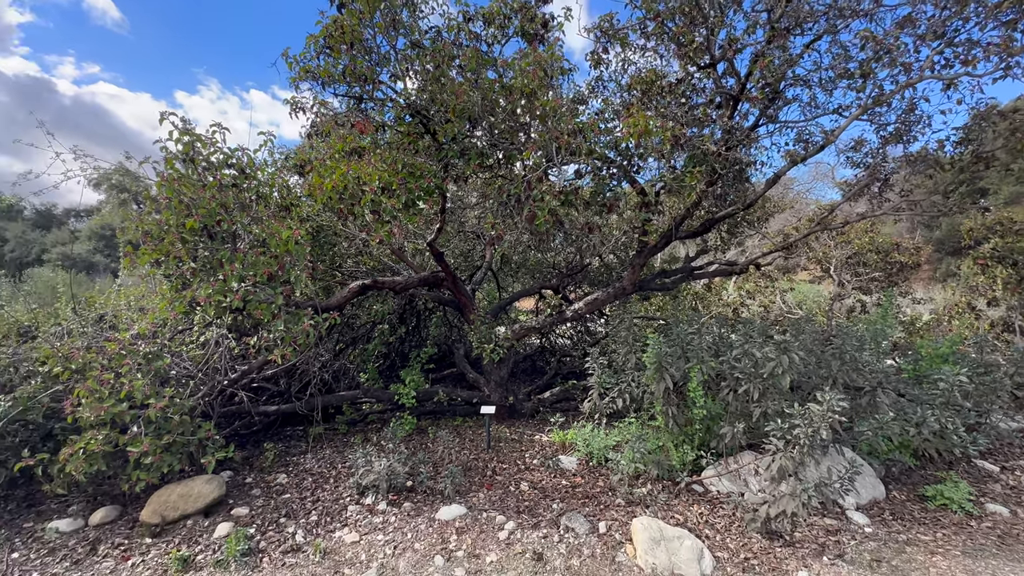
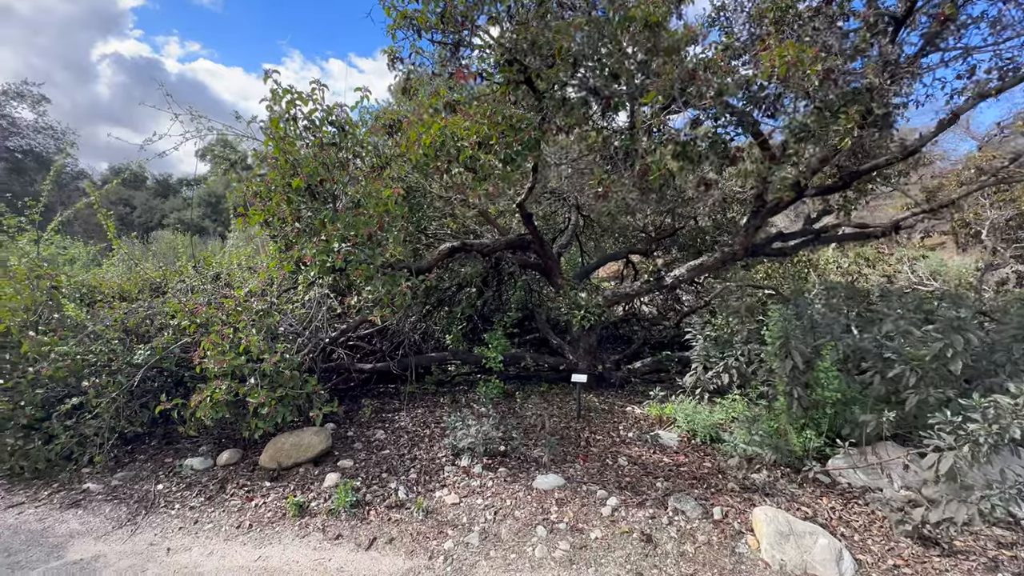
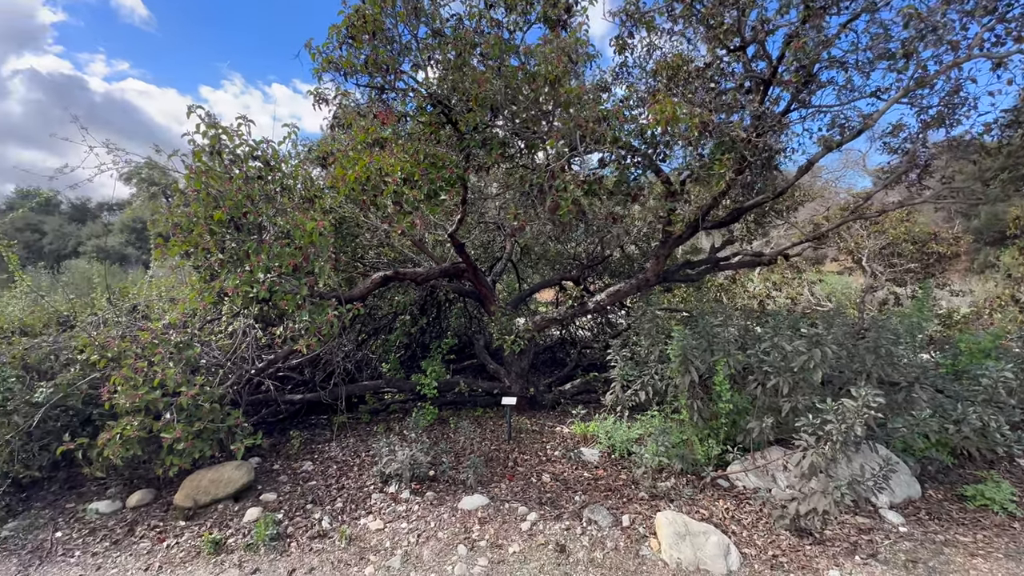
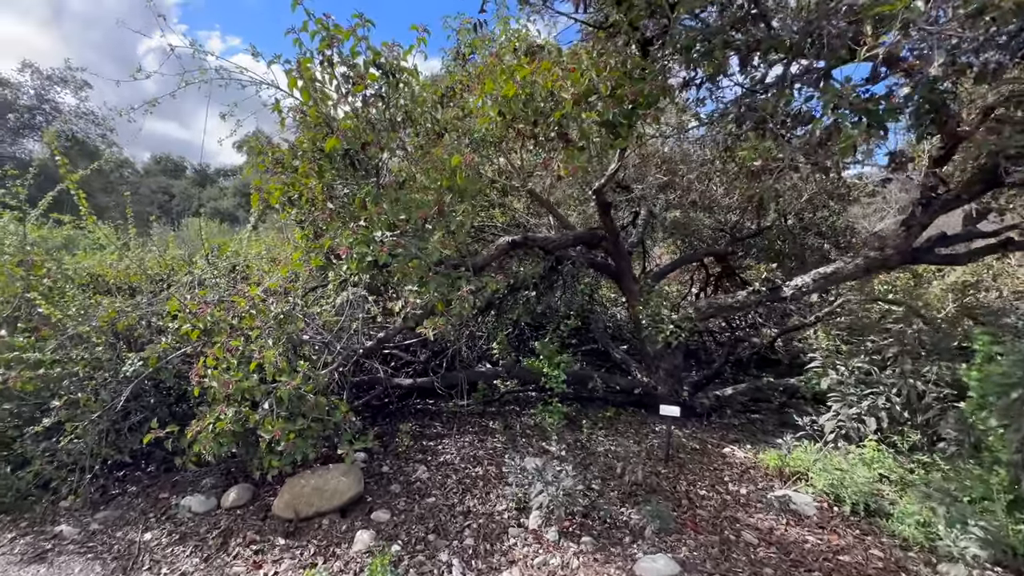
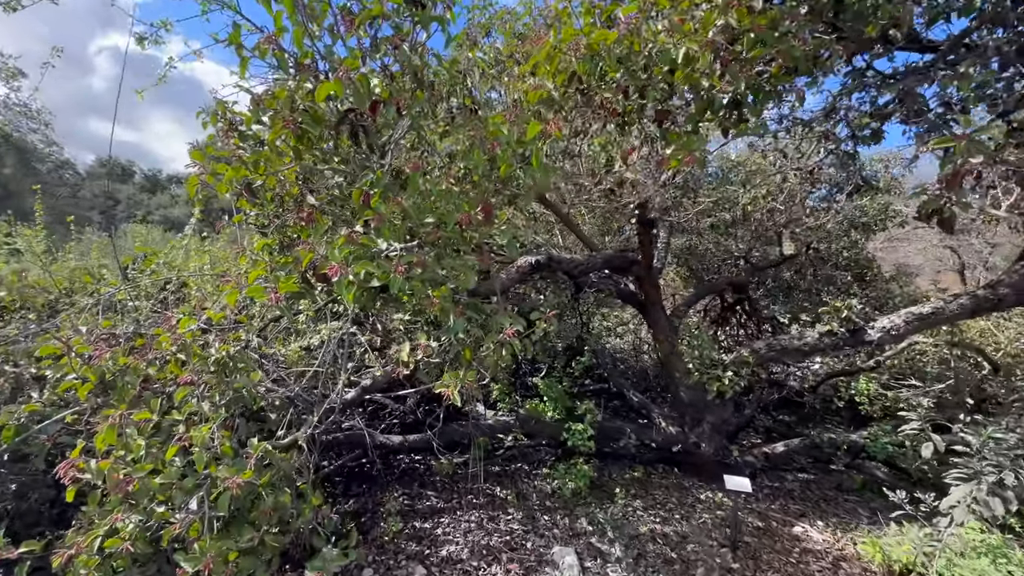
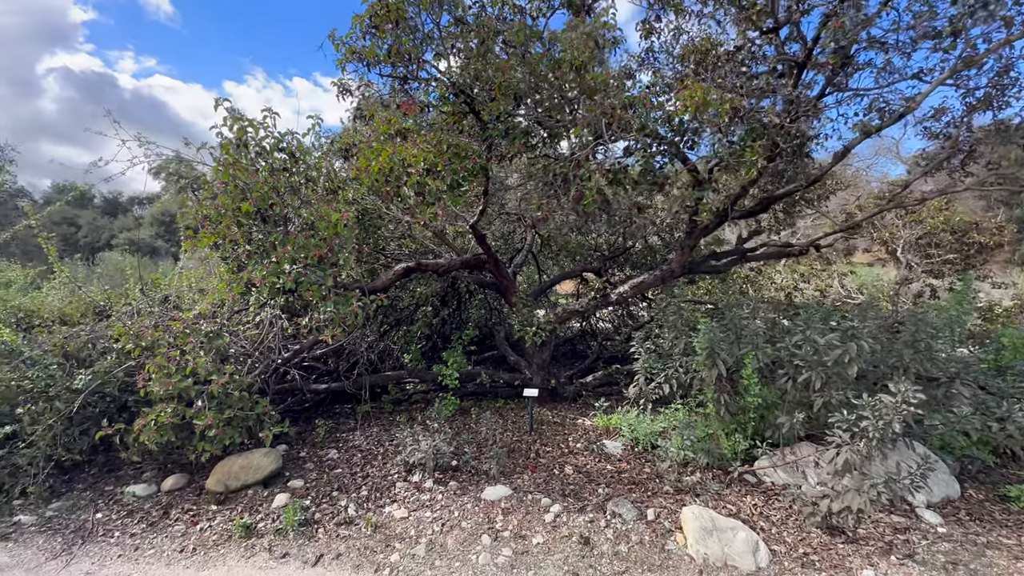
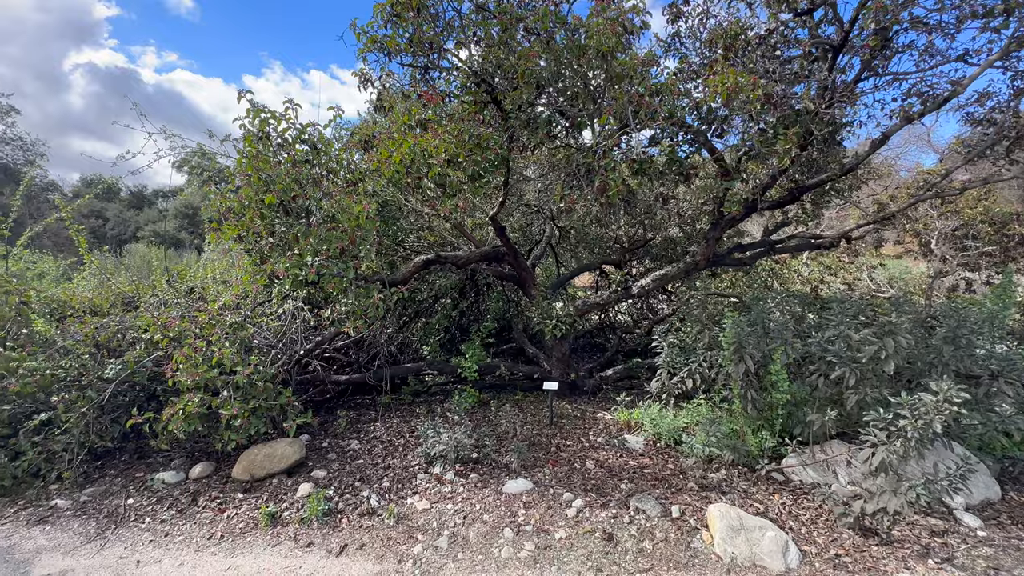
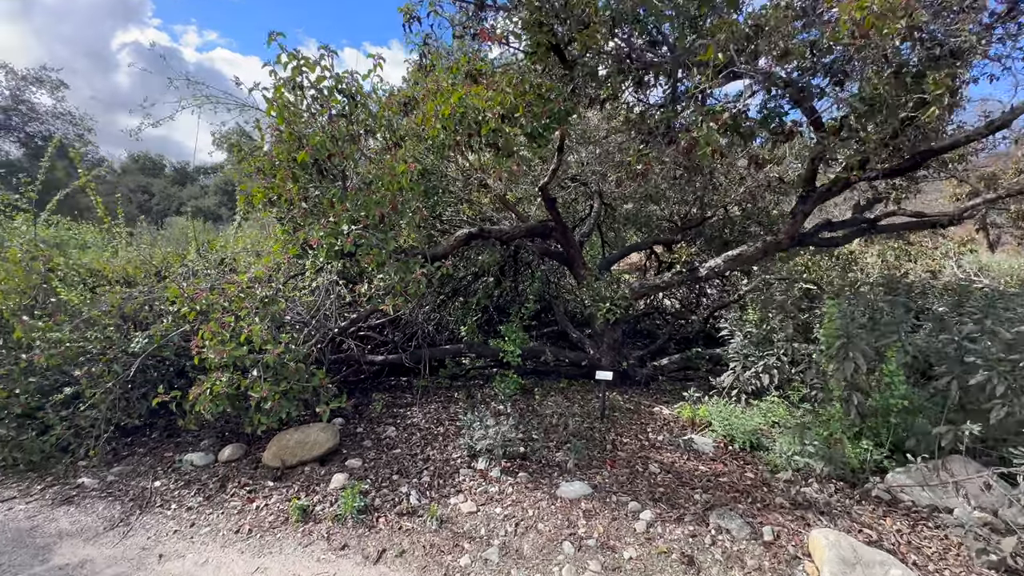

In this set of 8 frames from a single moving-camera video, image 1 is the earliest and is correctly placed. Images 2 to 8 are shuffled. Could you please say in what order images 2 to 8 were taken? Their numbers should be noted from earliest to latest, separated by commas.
3, 6, 7, 2, 8, 4, 5
